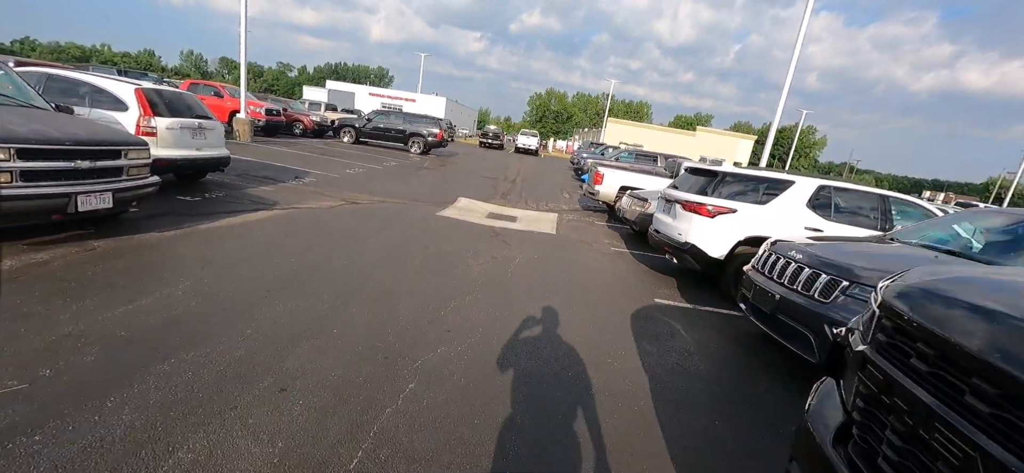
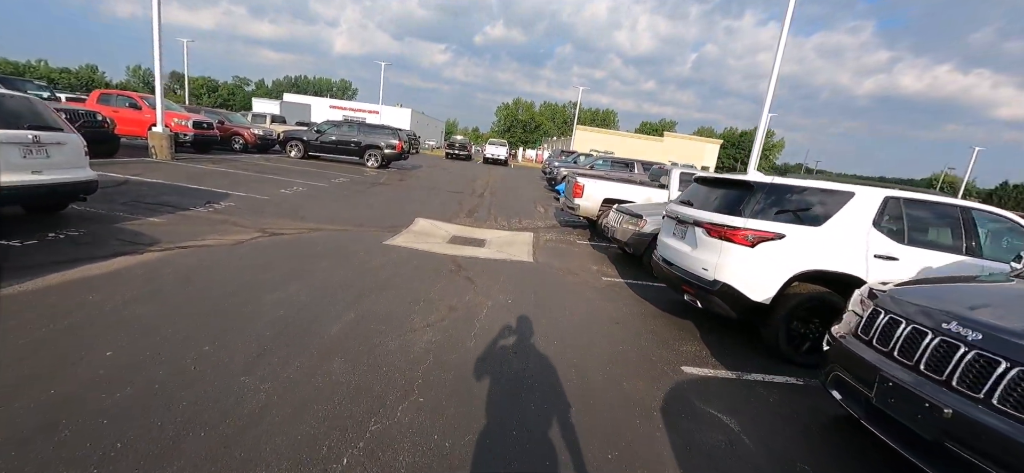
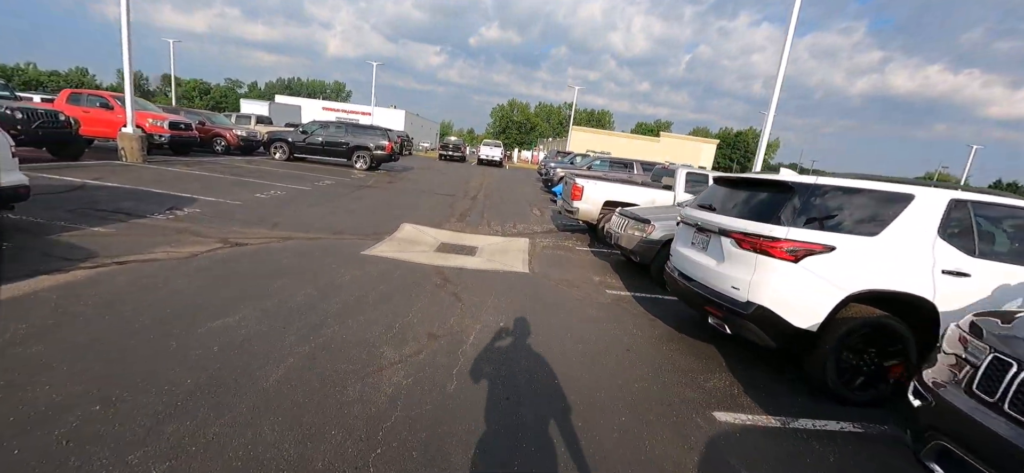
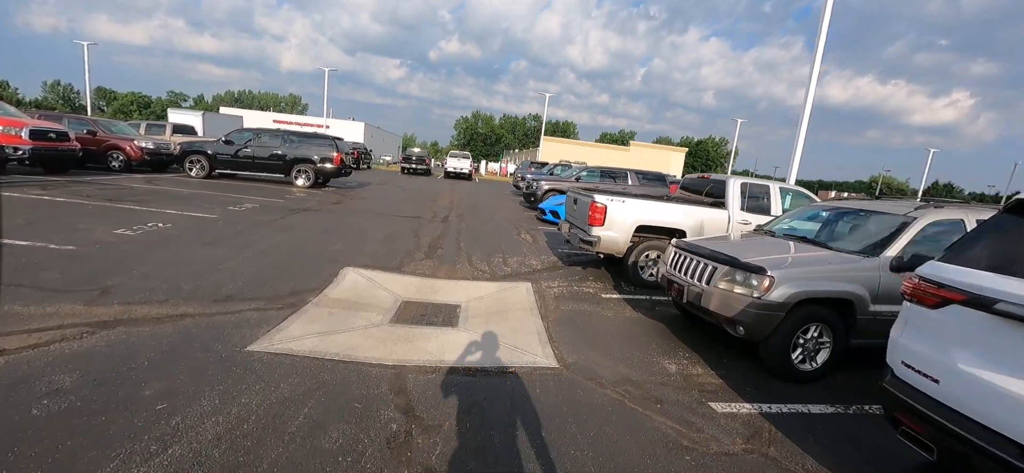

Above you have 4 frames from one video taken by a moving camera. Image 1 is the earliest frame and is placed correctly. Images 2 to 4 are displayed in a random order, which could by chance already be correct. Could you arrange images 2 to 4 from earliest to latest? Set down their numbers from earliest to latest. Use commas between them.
2, 3, 4
